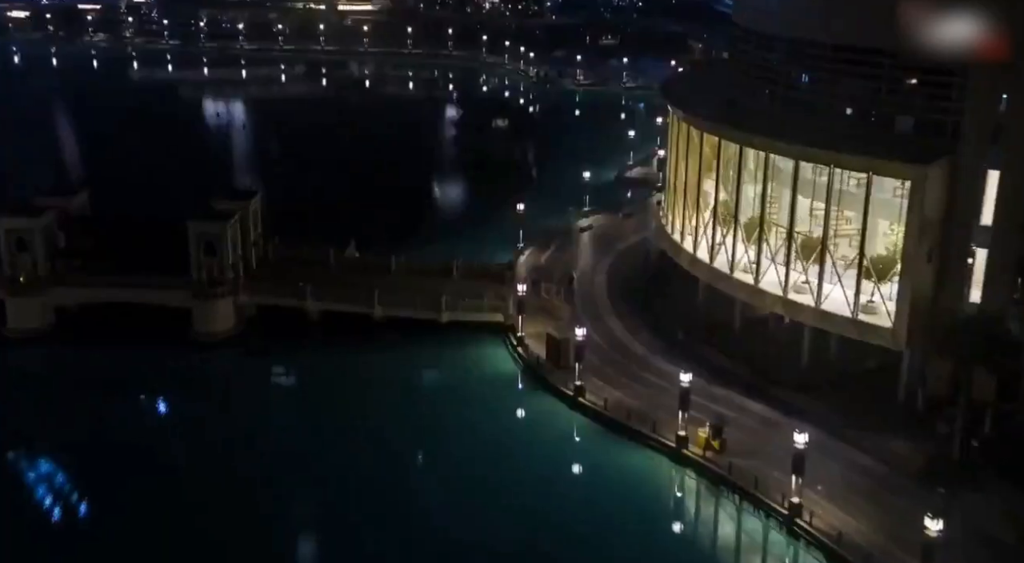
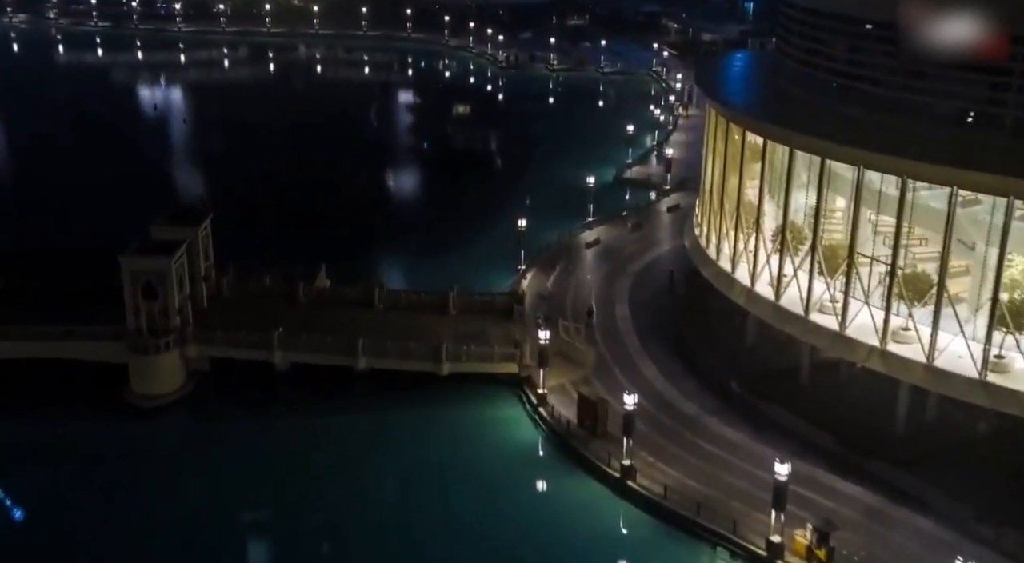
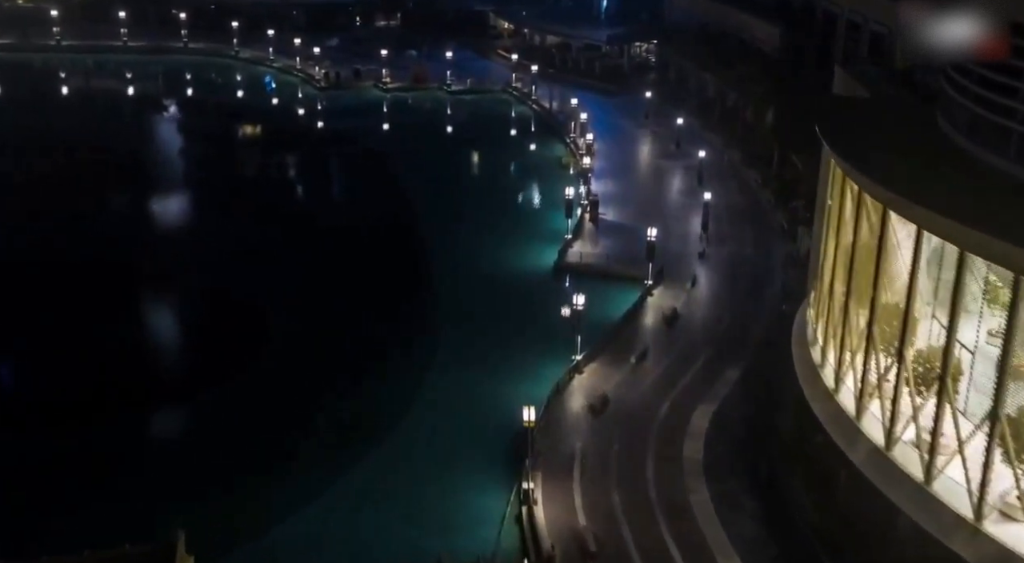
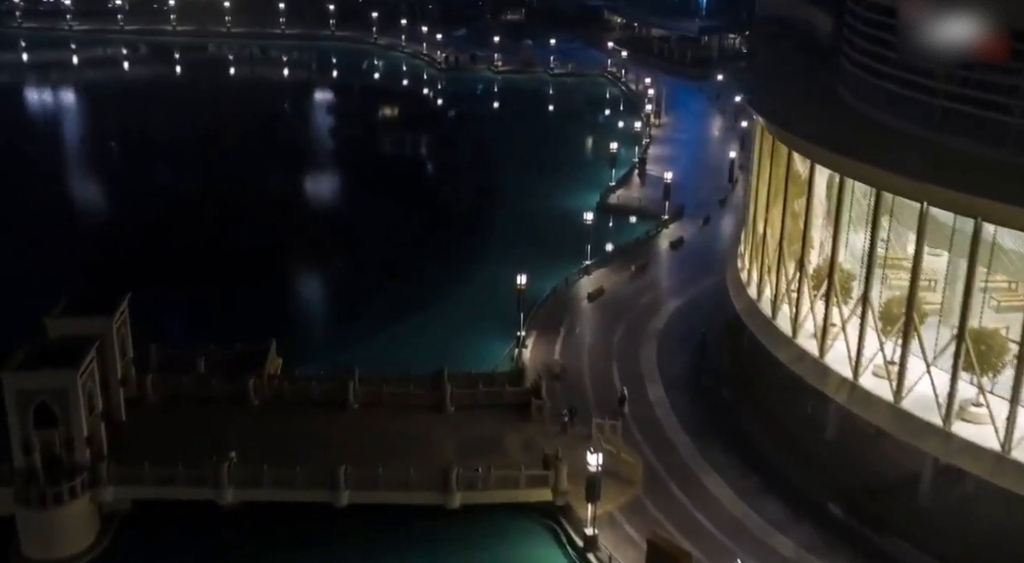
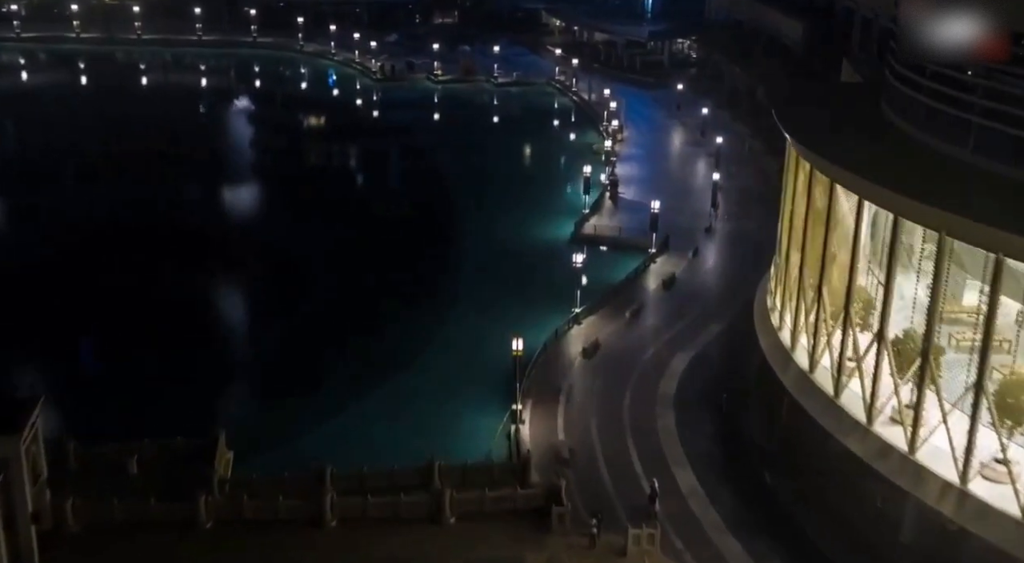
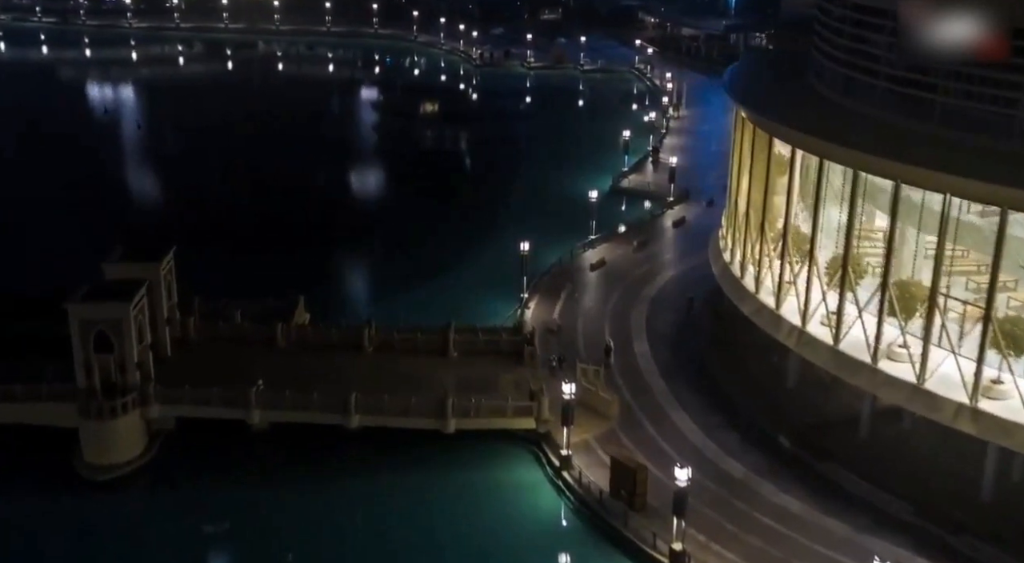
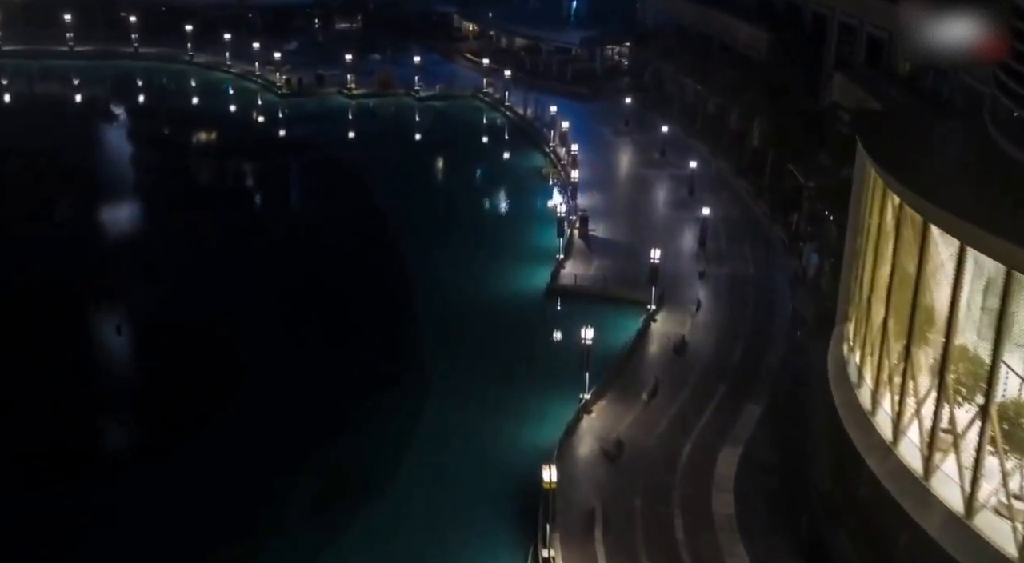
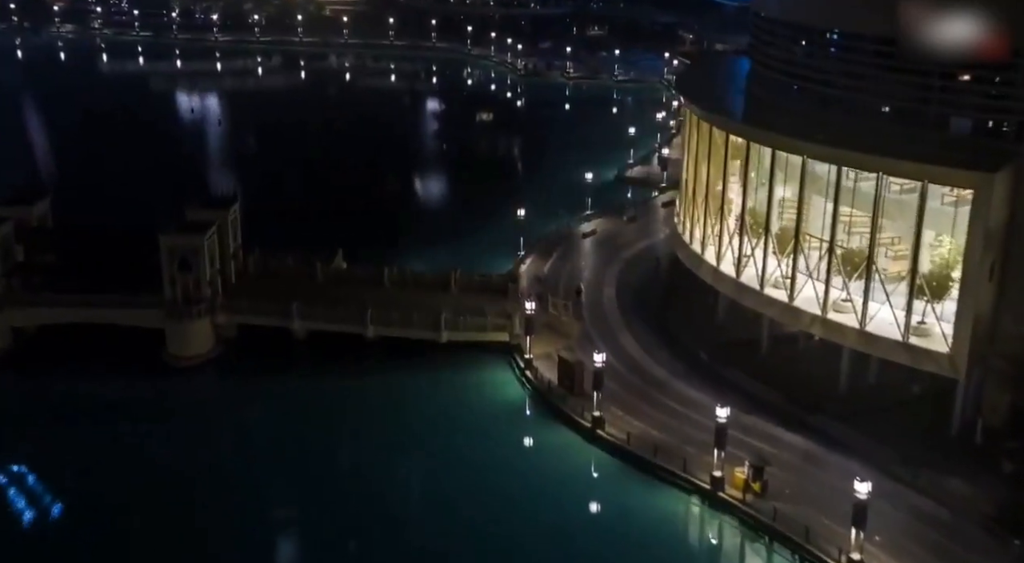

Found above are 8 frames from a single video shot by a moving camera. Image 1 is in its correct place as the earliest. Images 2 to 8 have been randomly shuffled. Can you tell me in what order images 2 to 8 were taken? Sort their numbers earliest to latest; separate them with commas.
8, 2, 6, 4, 5, 3, 7
